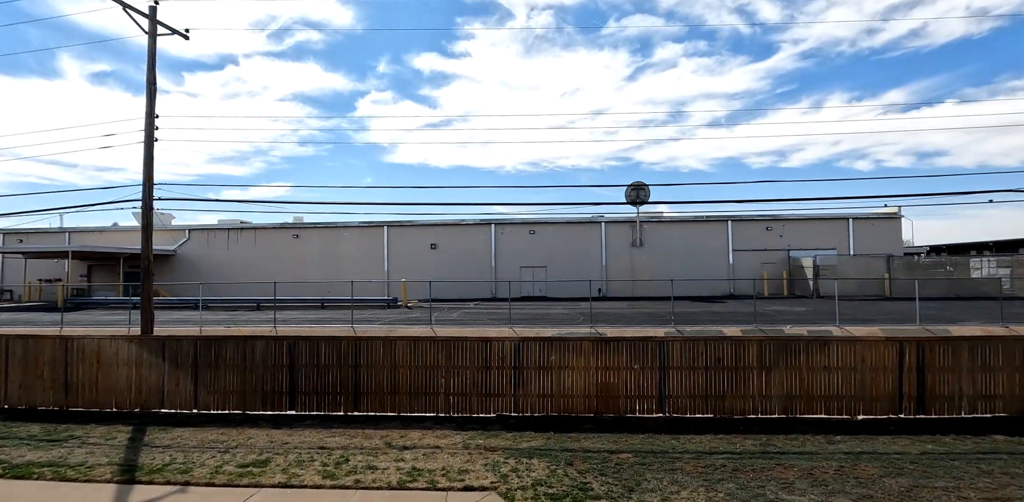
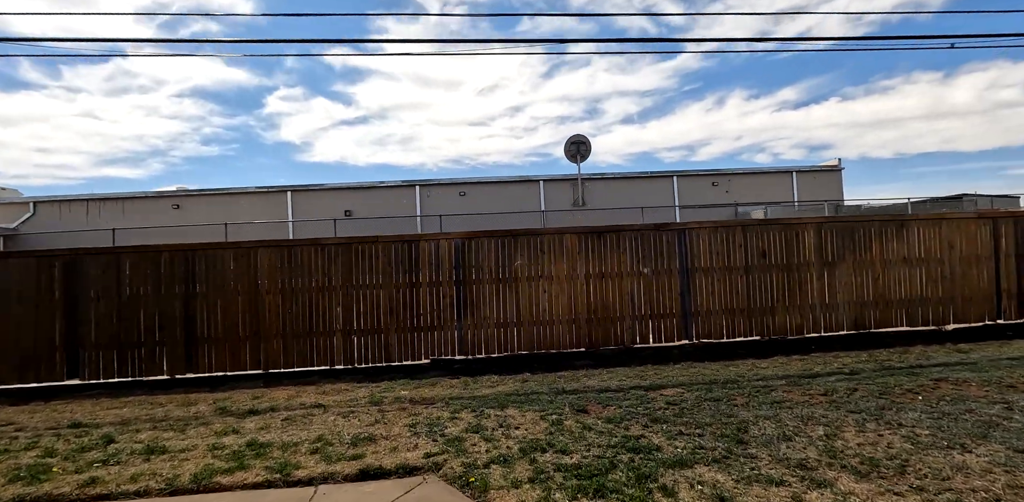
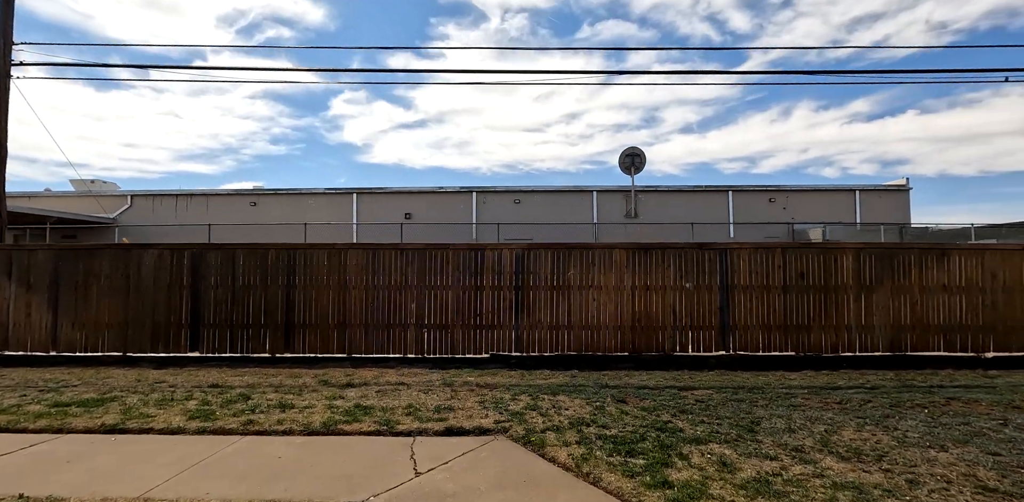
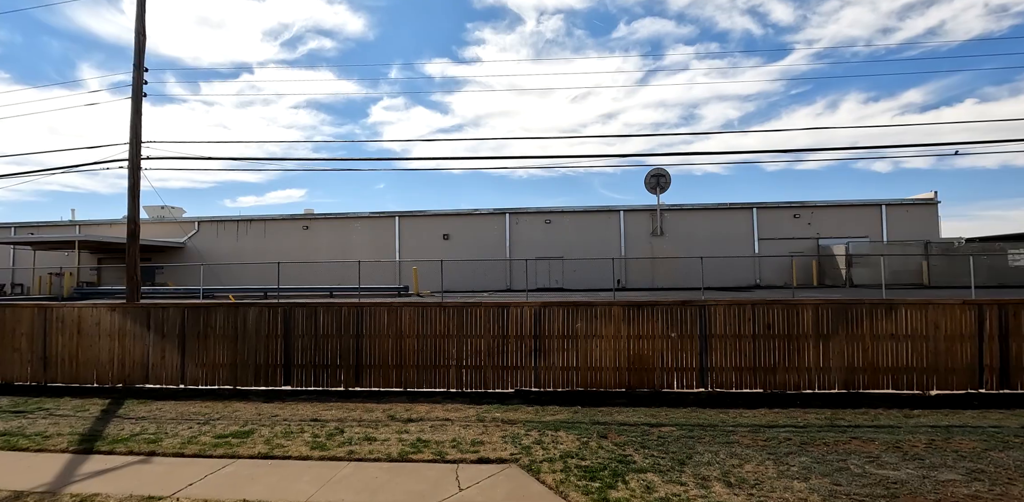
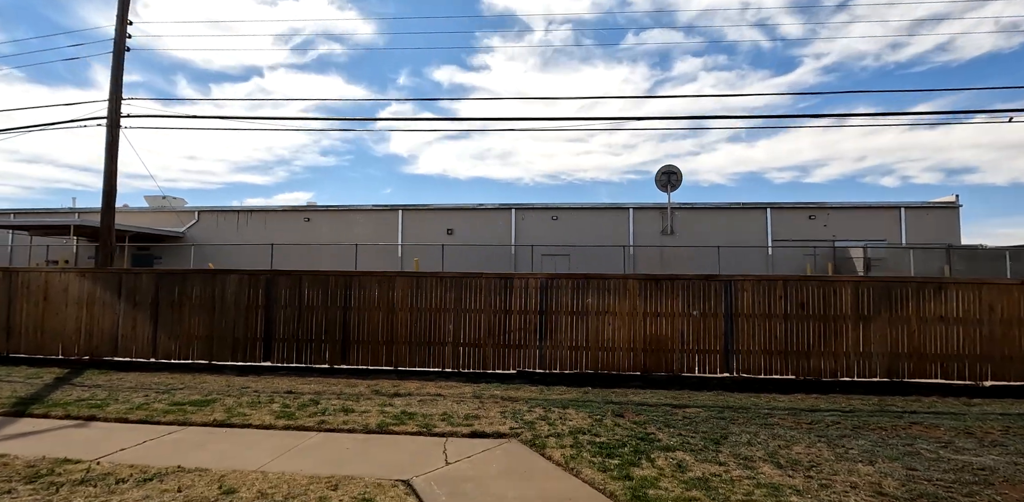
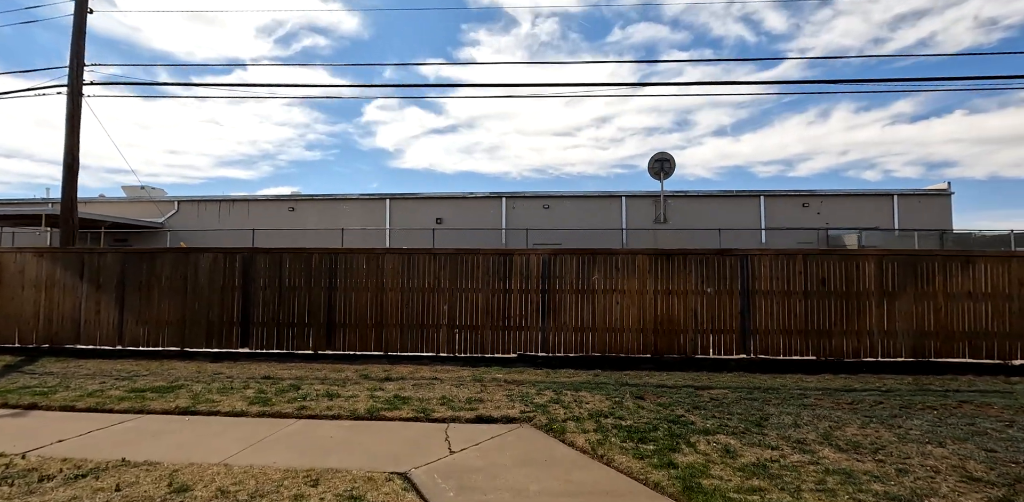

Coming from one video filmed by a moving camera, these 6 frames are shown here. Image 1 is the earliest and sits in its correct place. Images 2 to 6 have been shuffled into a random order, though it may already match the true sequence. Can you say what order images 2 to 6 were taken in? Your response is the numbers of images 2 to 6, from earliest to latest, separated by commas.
4, 5, 6, 3, 2
